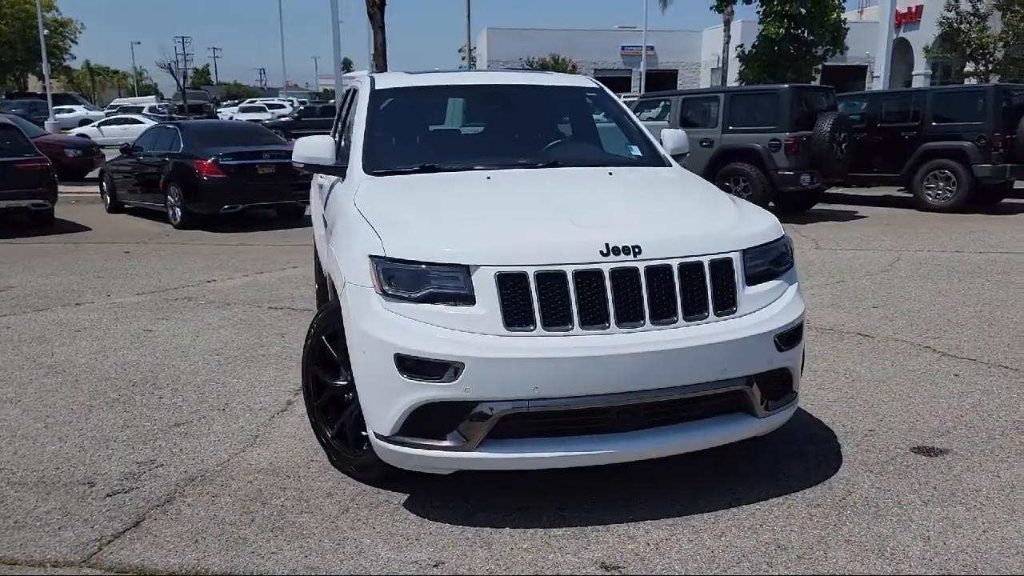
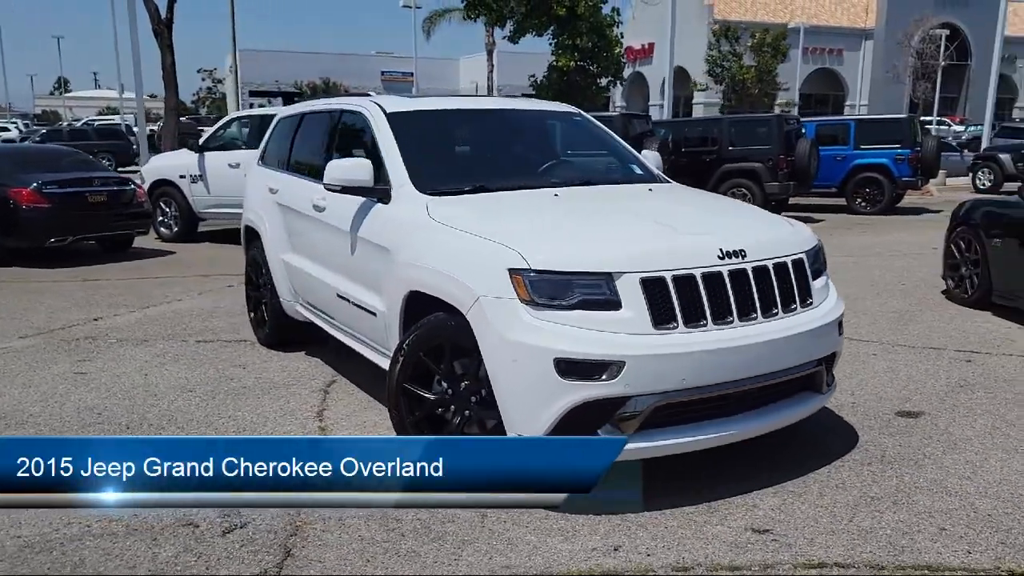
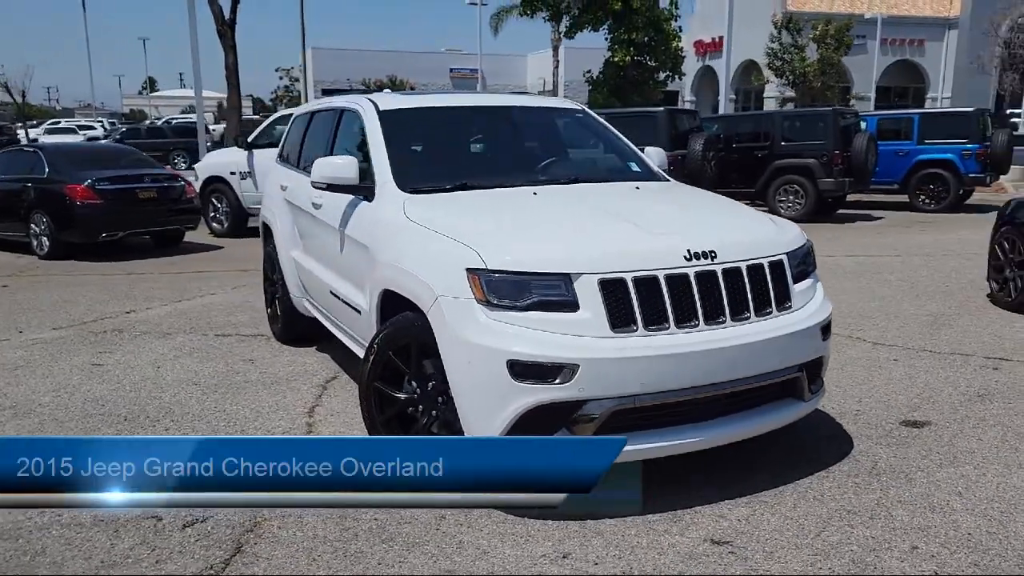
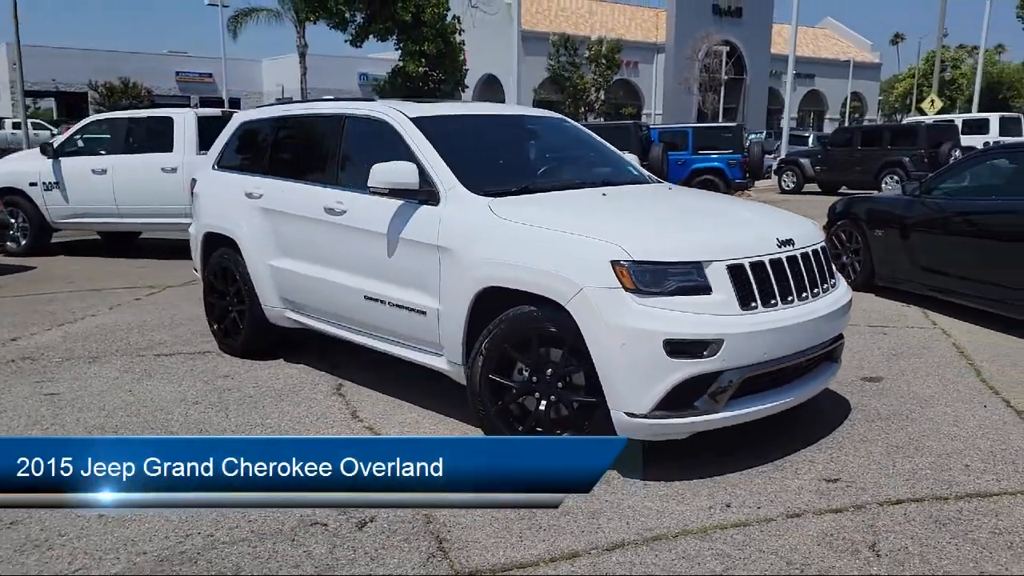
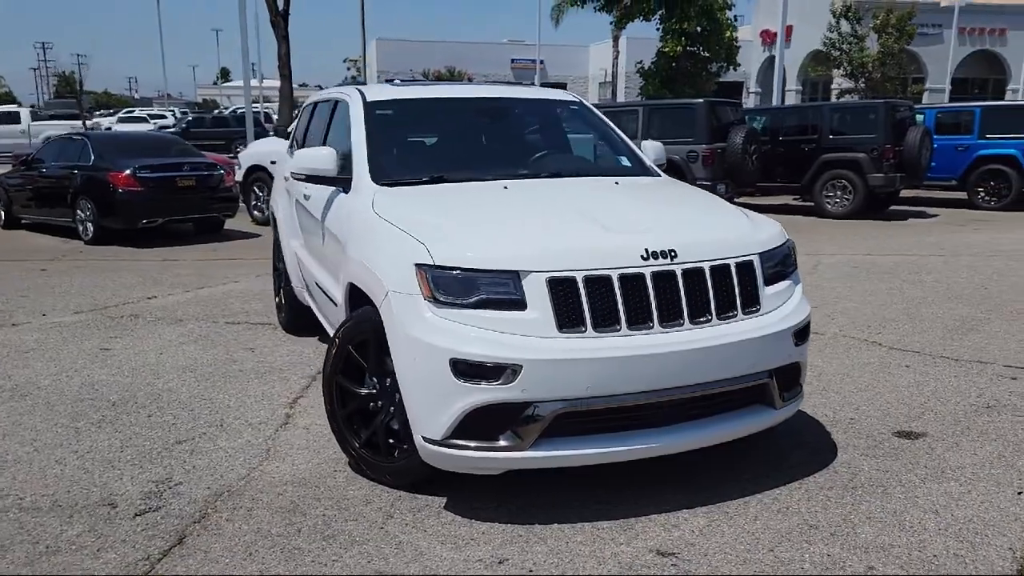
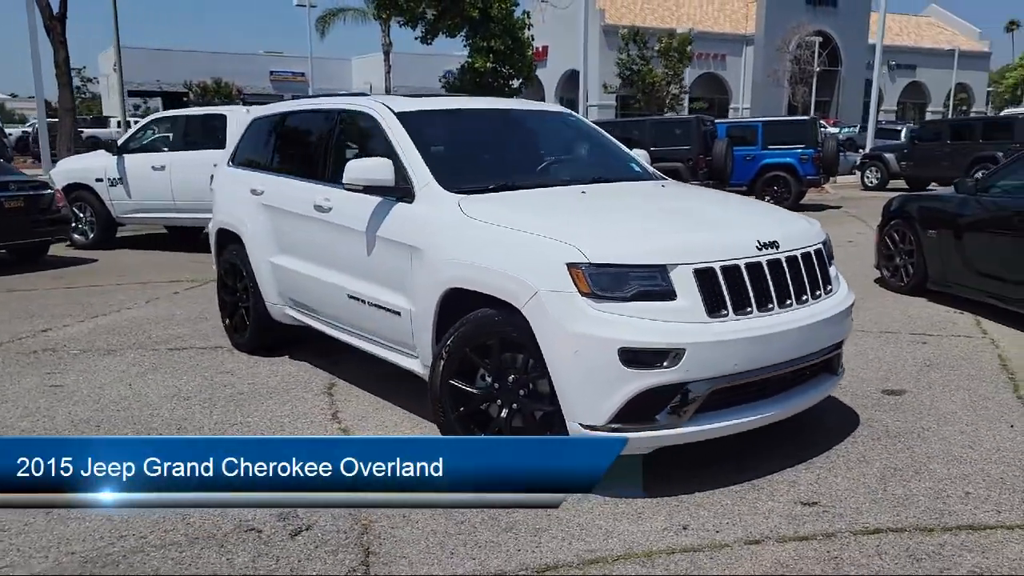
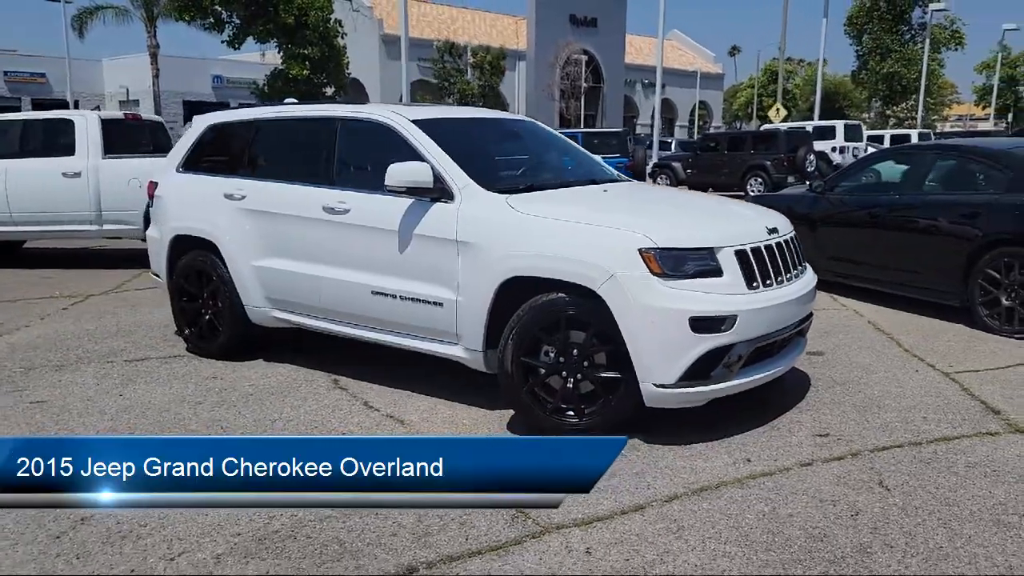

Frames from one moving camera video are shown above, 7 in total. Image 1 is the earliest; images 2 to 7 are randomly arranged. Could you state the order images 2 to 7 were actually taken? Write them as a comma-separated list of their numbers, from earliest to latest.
5, 3, 2, 6, 4, 7
